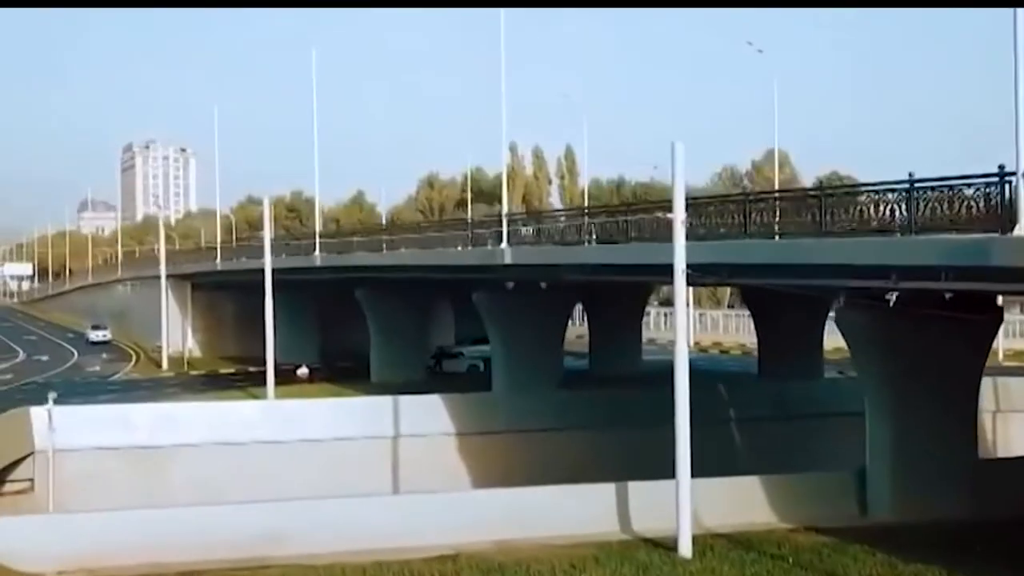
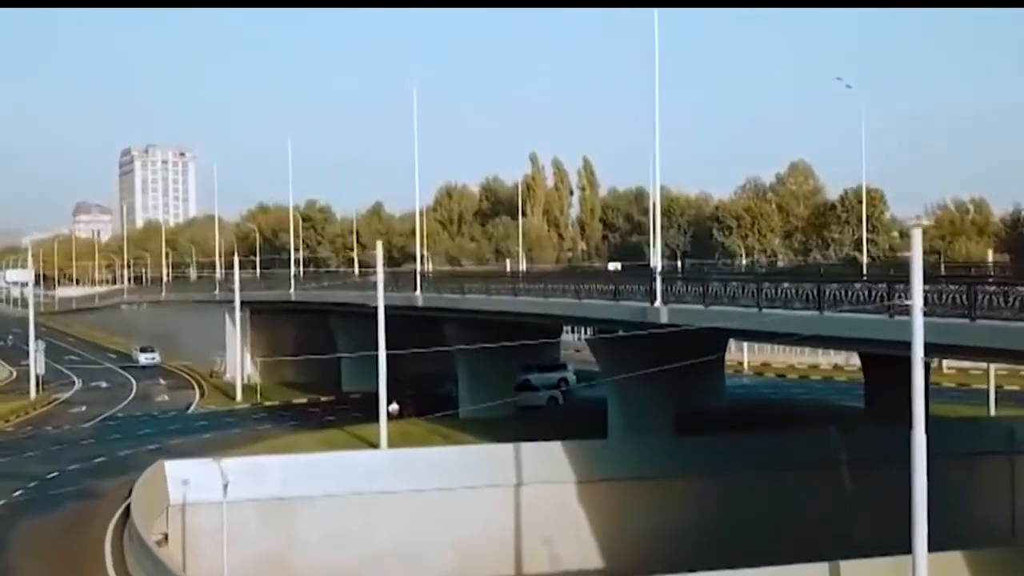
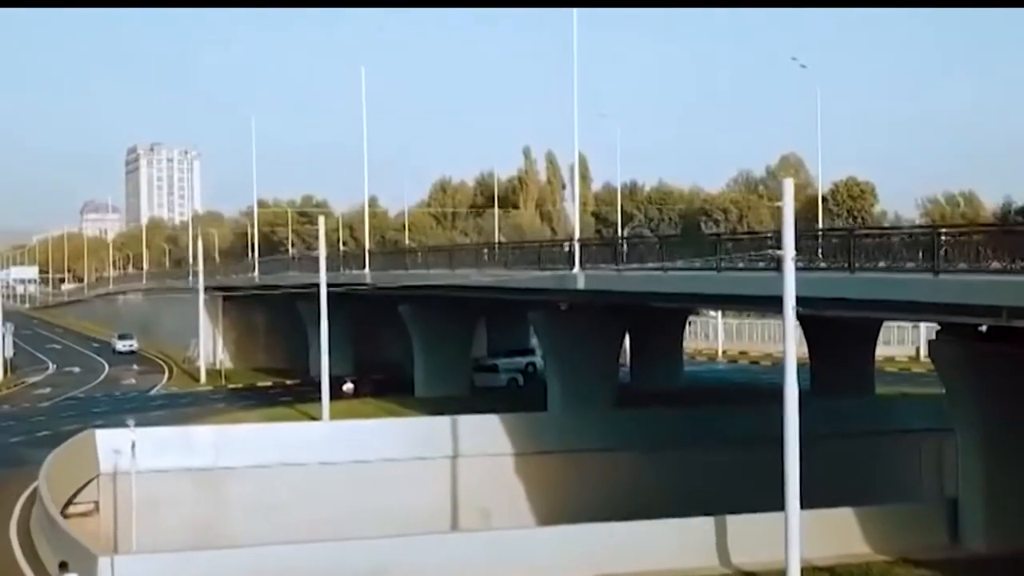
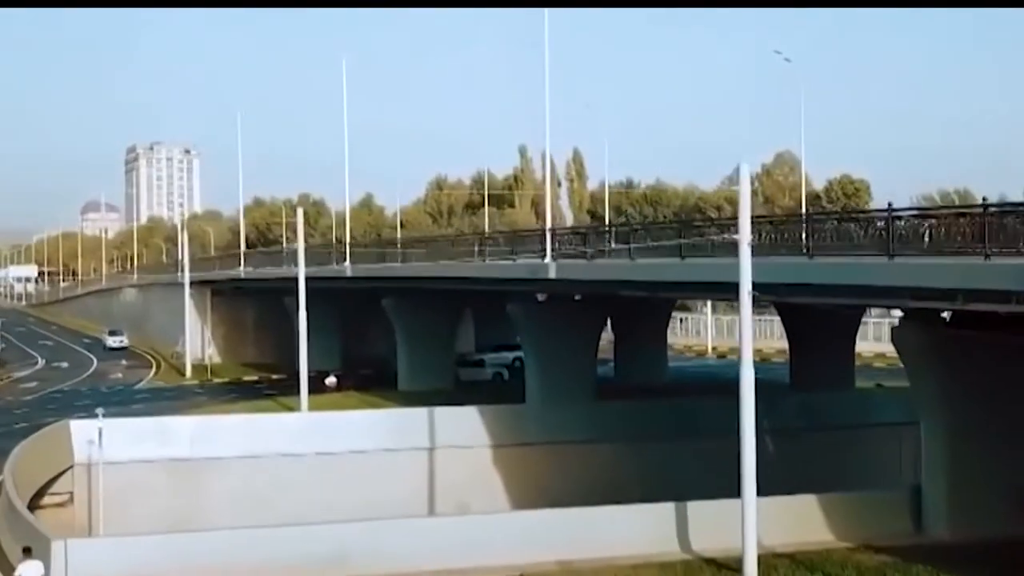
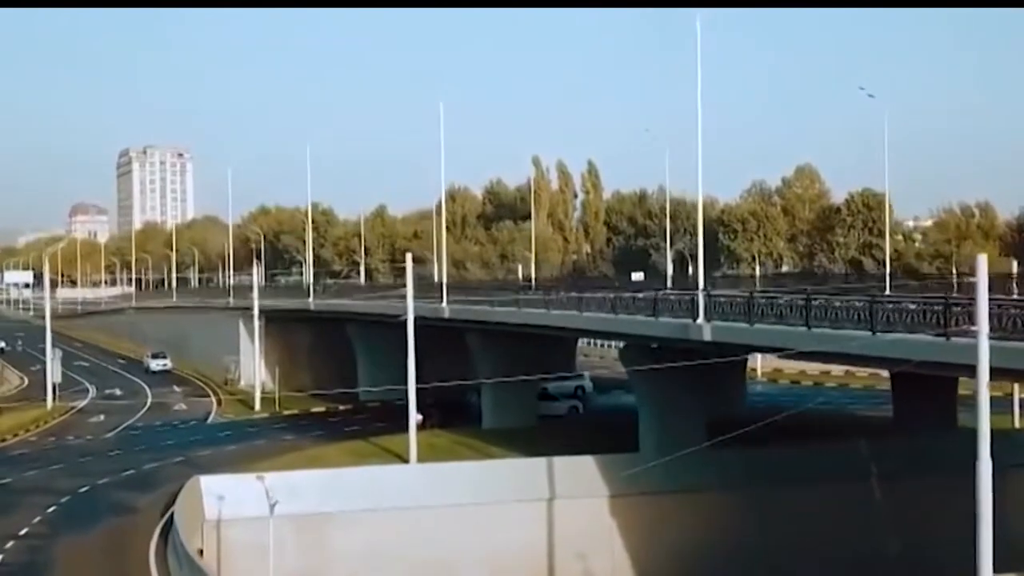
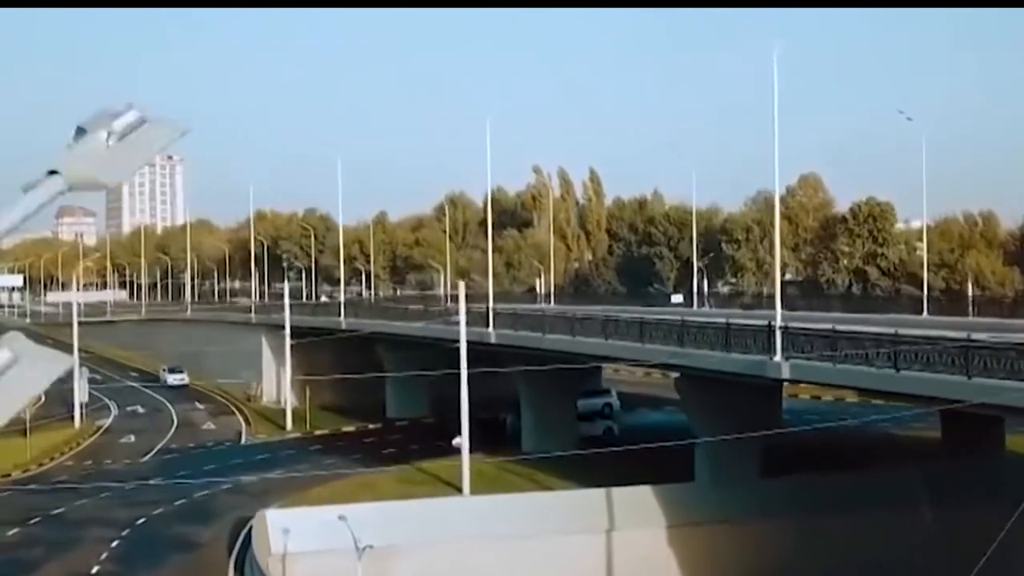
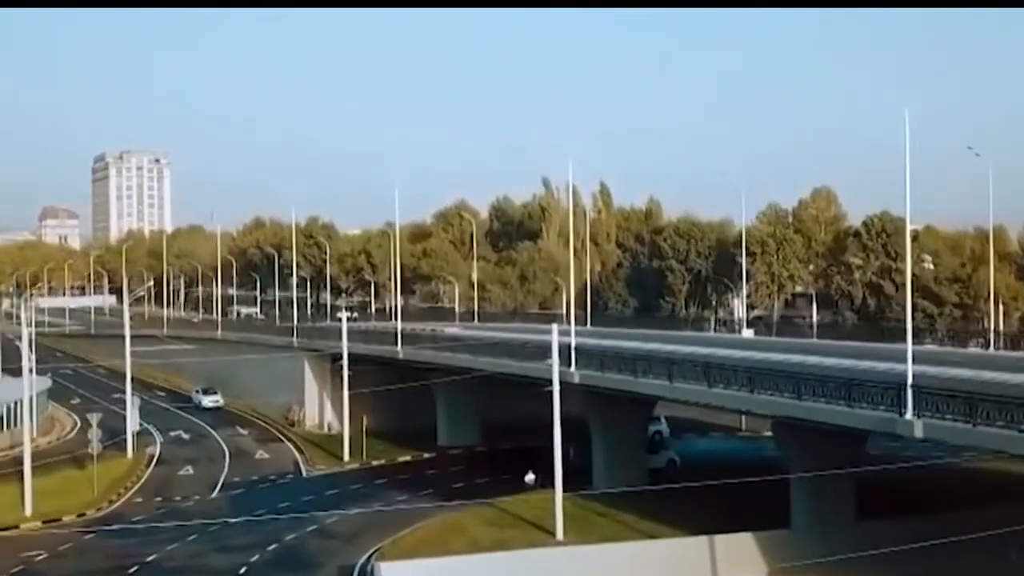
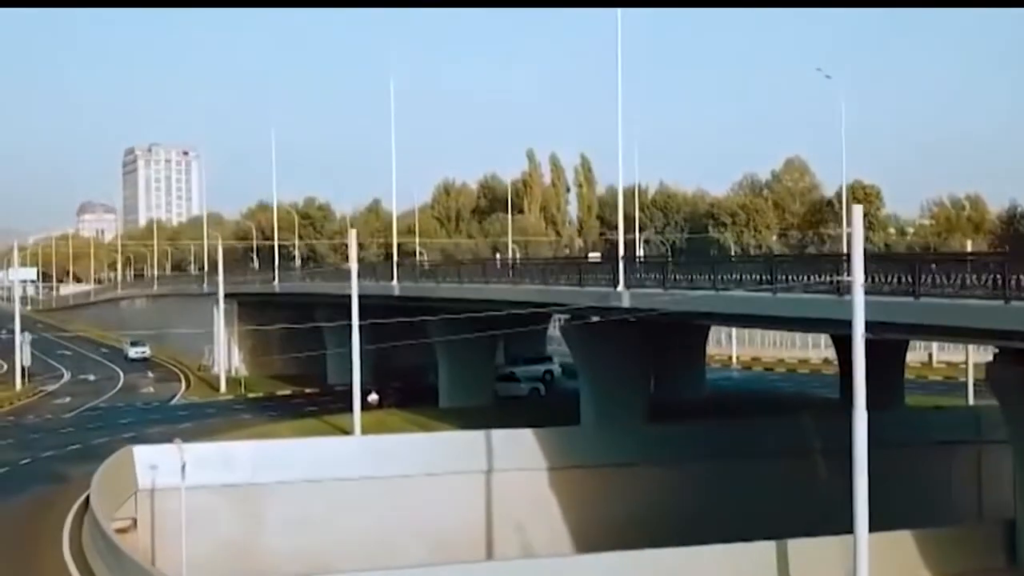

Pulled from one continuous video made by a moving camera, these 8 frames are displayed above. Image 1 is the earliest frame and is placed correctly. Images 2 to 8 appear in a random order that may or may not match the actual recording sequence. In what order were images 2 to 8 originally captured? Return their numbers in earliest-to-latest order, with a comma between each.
4, 3, 8, 2, 5, 6, 7
